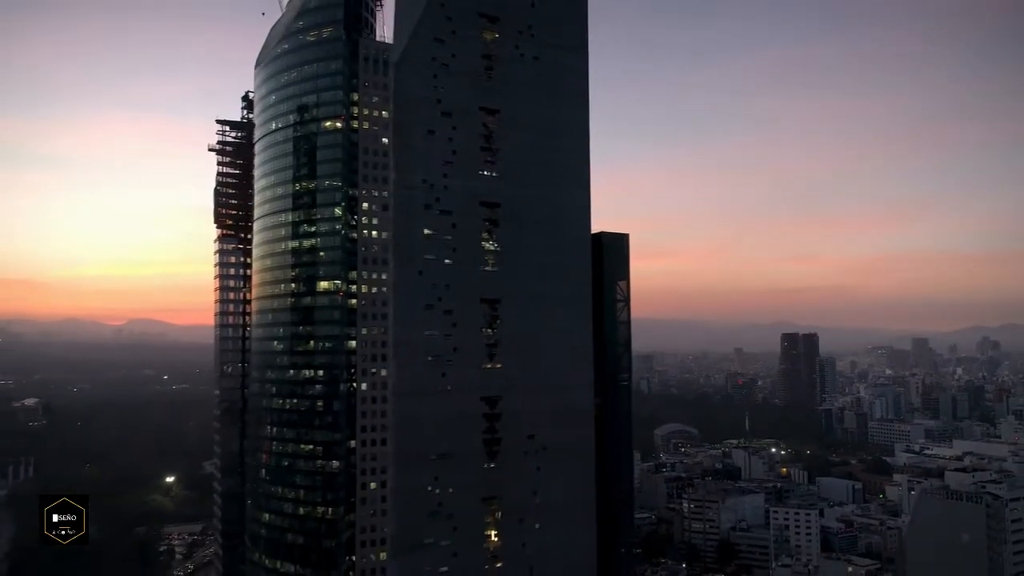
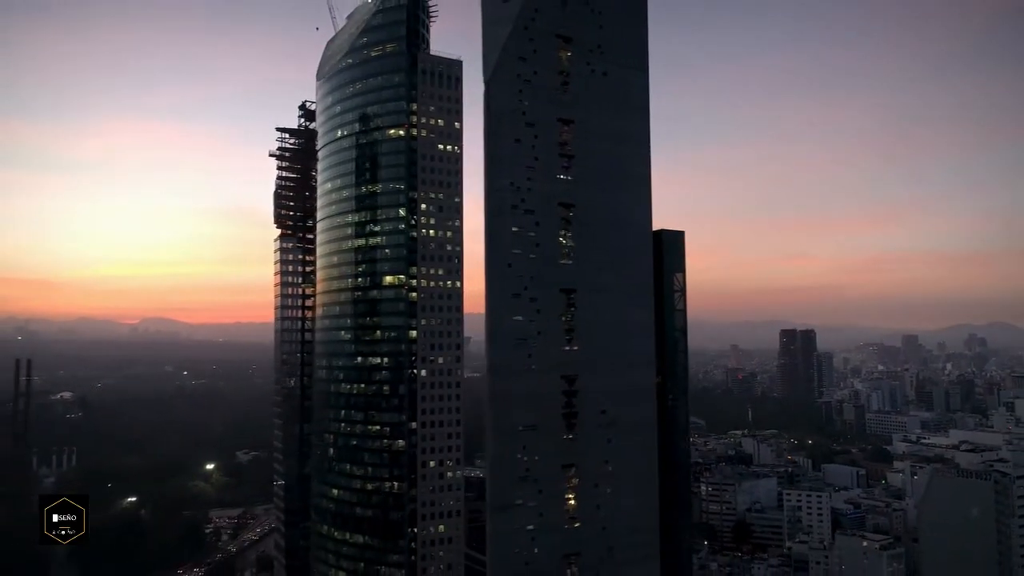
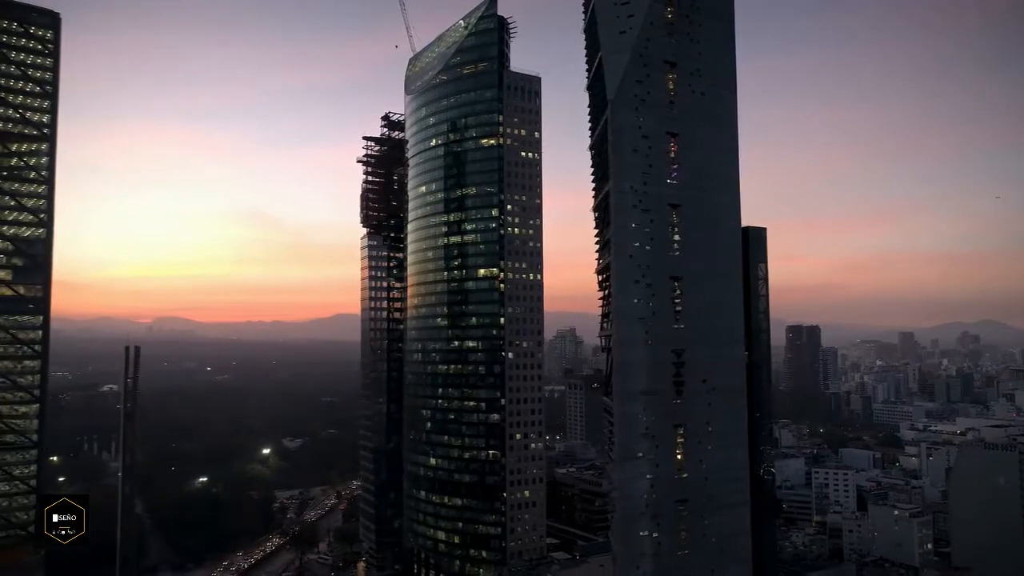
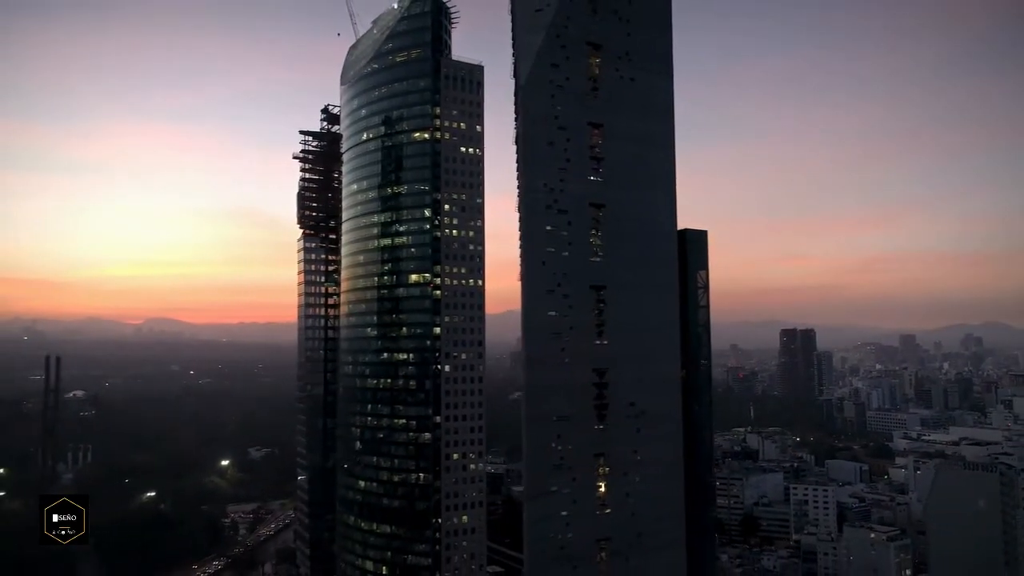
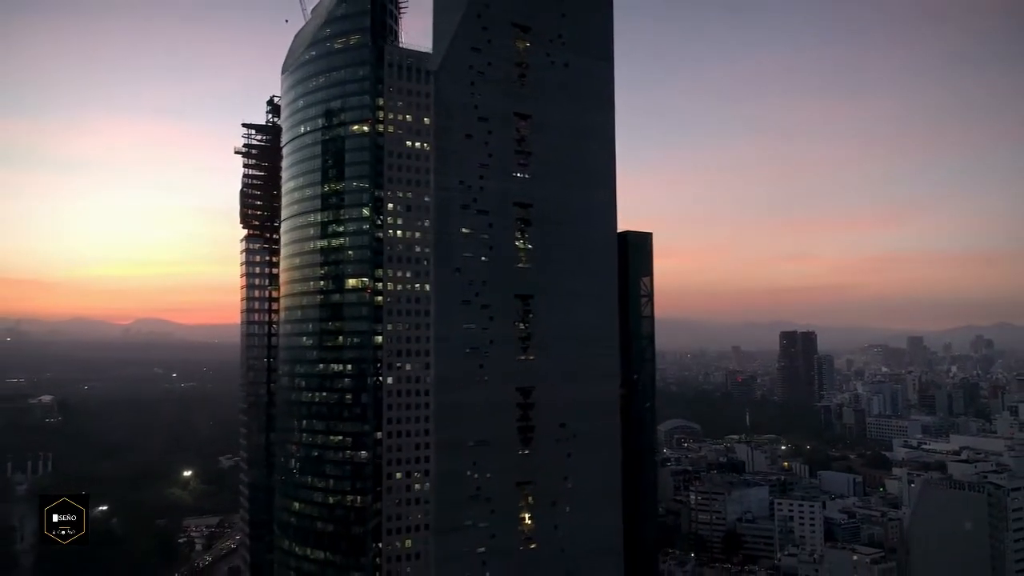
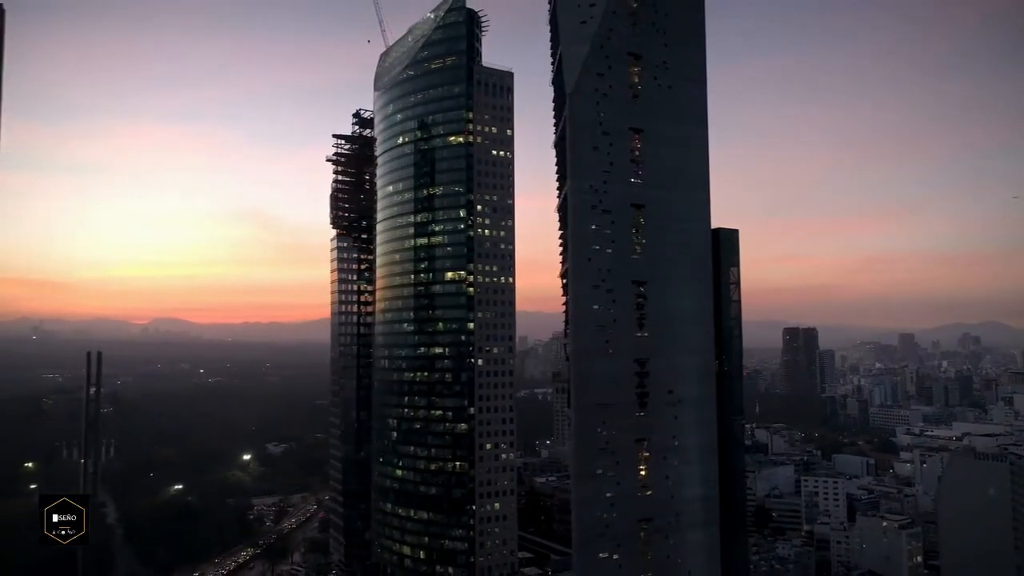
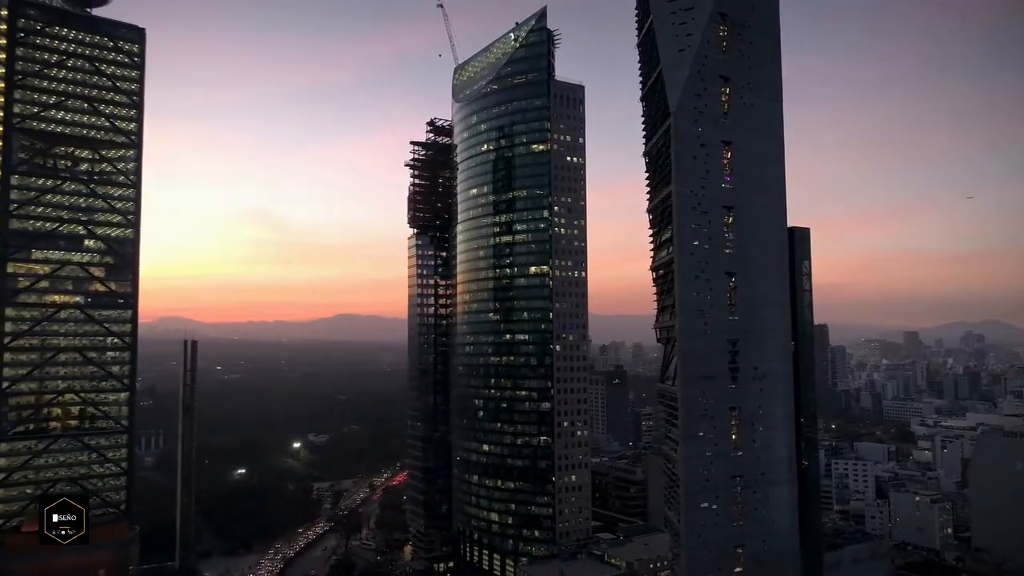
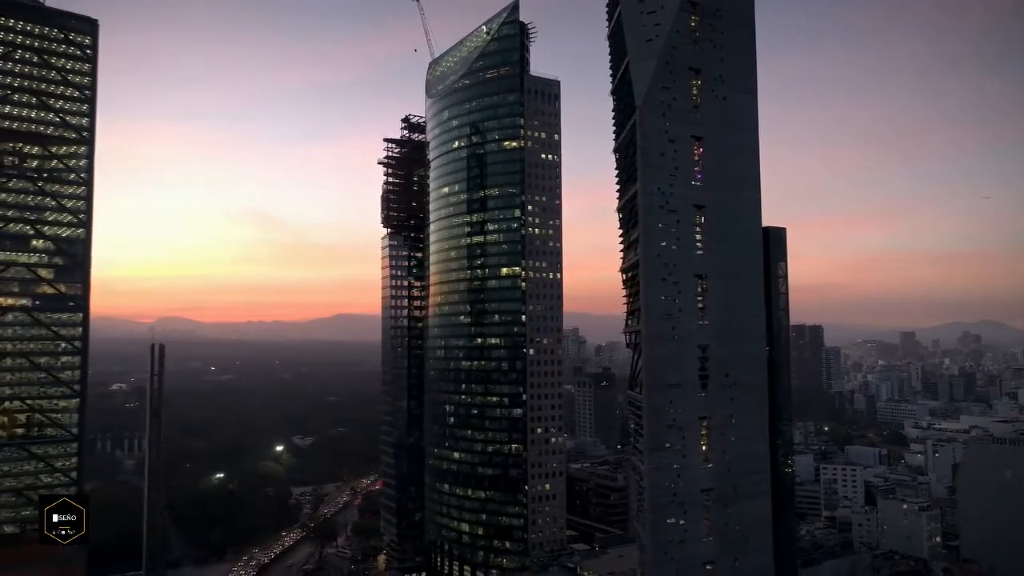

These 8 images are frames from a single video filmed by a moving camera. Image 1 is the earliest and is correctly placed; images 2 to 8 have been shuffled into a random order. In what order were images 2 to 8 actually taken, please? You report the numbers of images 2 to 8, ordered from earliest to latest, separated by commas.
5, 2, 4, 6, 3, 8, 7
